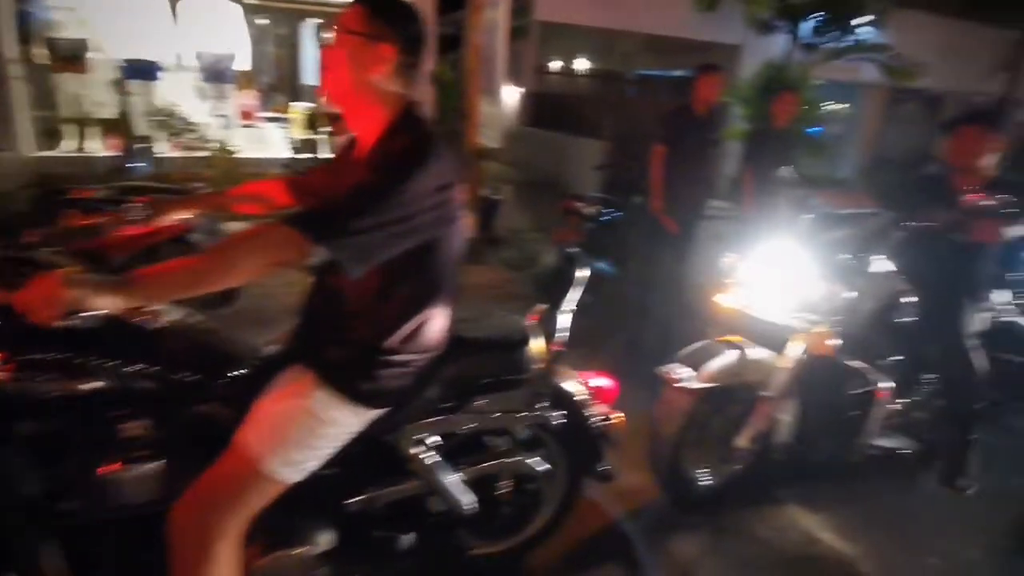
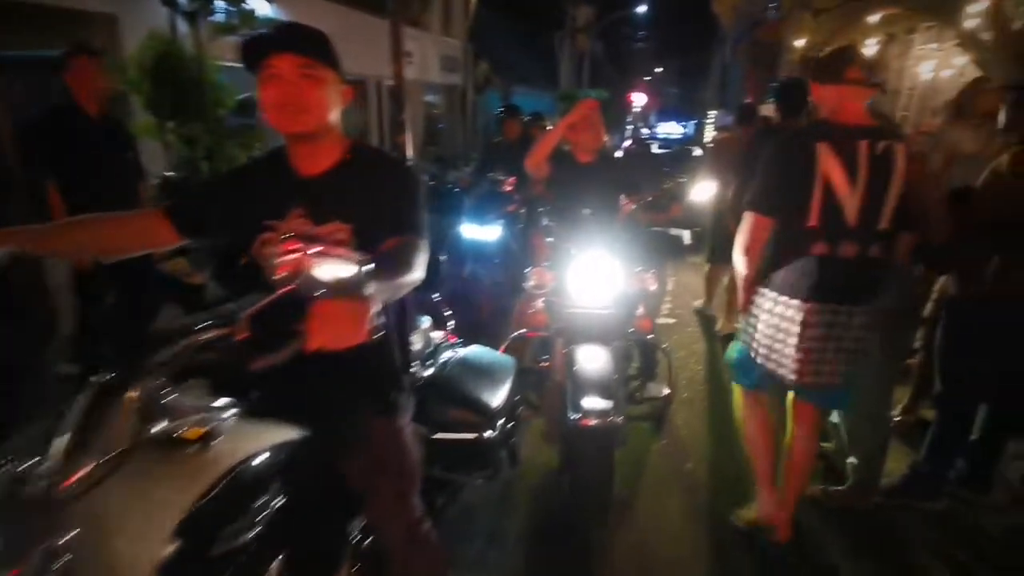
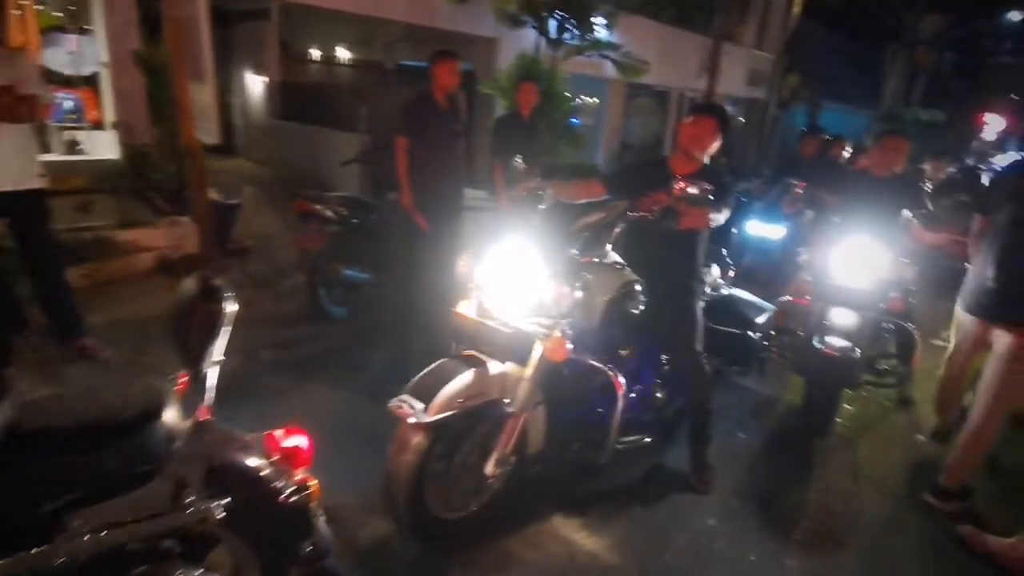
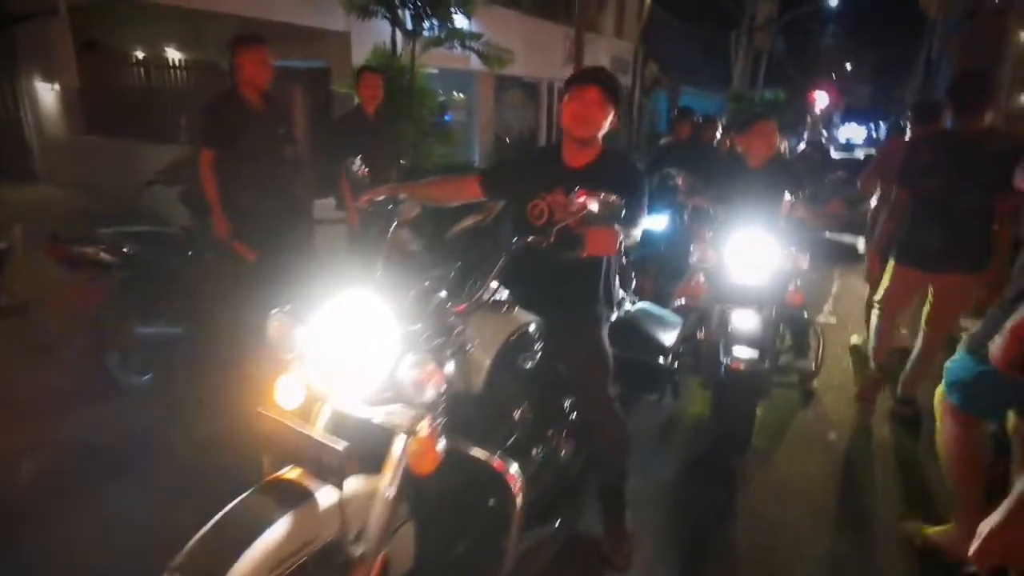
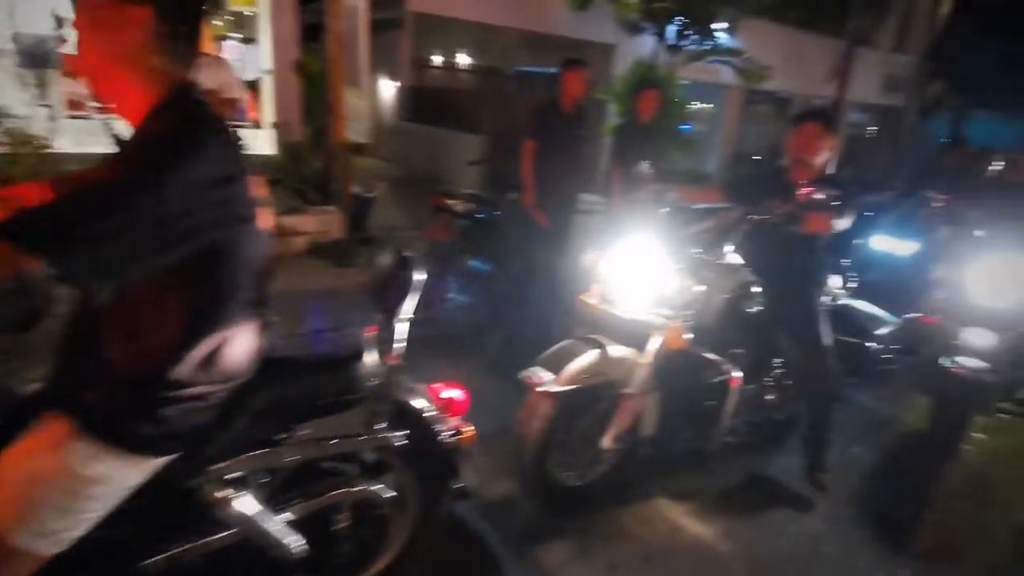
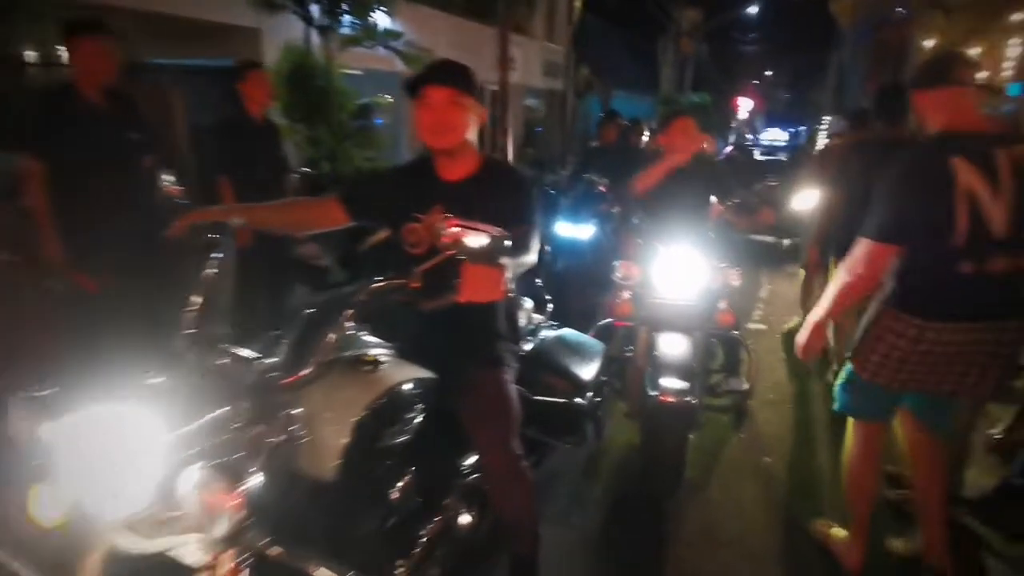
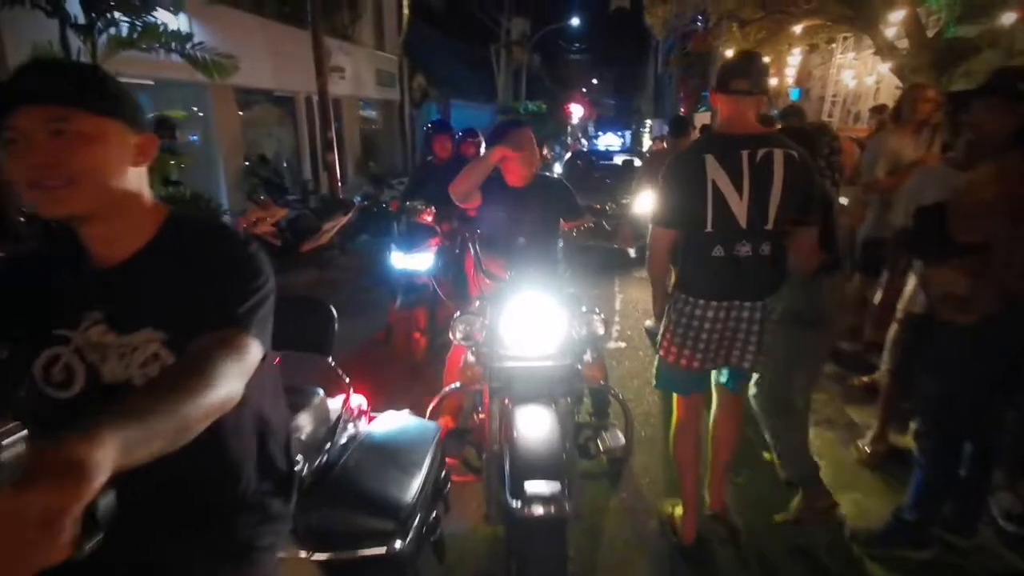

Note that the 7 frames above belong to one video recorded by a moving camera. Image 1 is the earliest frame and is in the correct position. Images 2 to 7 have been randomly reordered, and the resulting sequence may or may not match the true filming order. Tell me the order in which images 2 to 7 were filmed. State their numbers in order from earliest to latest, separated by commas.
5, 3, 4, 6, 2, 7
